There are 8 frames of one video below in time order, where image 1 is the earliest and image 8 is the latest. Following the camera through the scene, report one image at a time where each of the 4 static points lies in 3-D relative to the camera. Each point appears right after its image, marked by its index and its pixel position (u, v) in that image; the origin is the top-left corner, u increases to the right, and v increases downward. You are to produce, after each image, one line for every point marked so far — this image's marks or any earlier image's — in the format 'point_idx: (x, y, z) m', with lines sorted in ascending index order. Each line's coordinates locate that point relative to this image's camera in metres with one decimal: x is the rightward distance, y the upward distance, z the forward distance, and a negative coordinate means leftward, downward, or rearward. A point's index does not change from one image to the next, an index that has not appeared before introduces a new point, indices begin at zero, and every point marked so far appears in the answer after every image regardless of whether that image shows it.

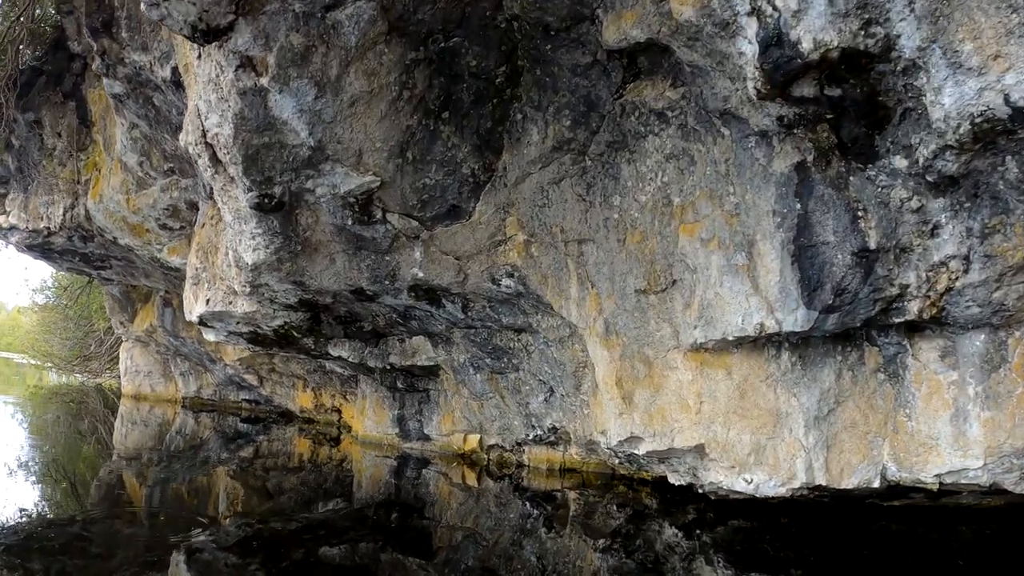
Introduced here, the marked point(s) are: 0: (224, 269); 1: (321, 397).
0: (-1.5, +0.1, +6.4) m
1: (-1.6, -0.9, +10.2) m
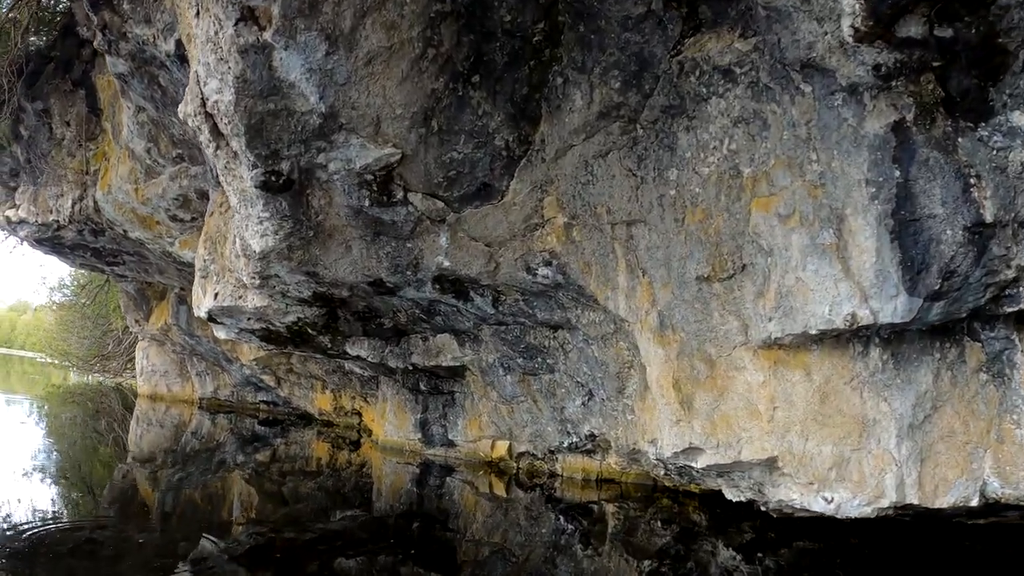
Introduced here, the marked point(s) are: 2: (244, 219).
0: (-1.3, +0.1, +5.9) m
1: (-1.3, -0.9, +9.6) m
2: (-1.0, +0.3, +4.8) m
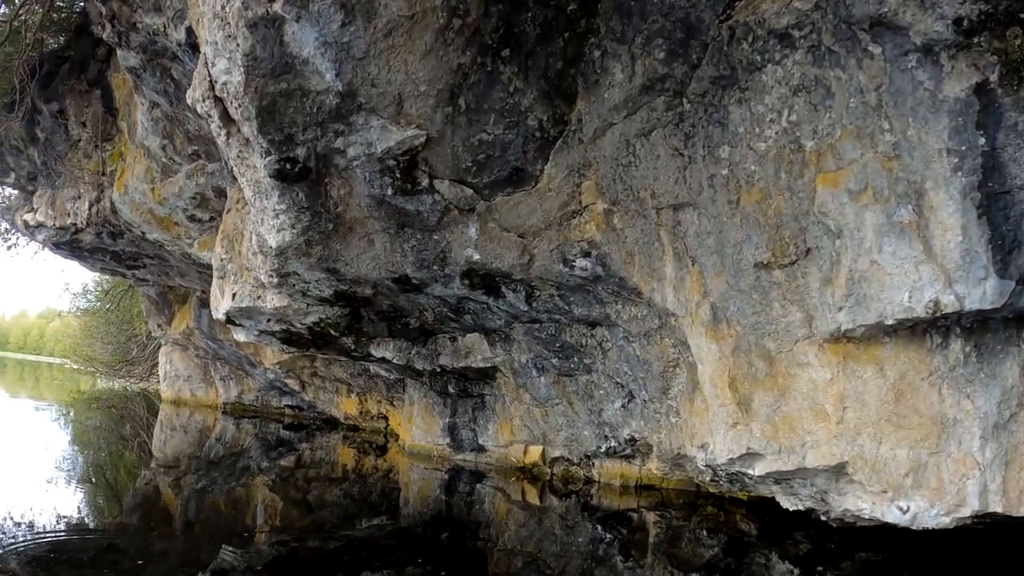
0: (-1.2, +0.1, +5.6) m
1: (-1.1, -0.9, +9.3) m
2: (-0.9, +0.3, +4.5) m
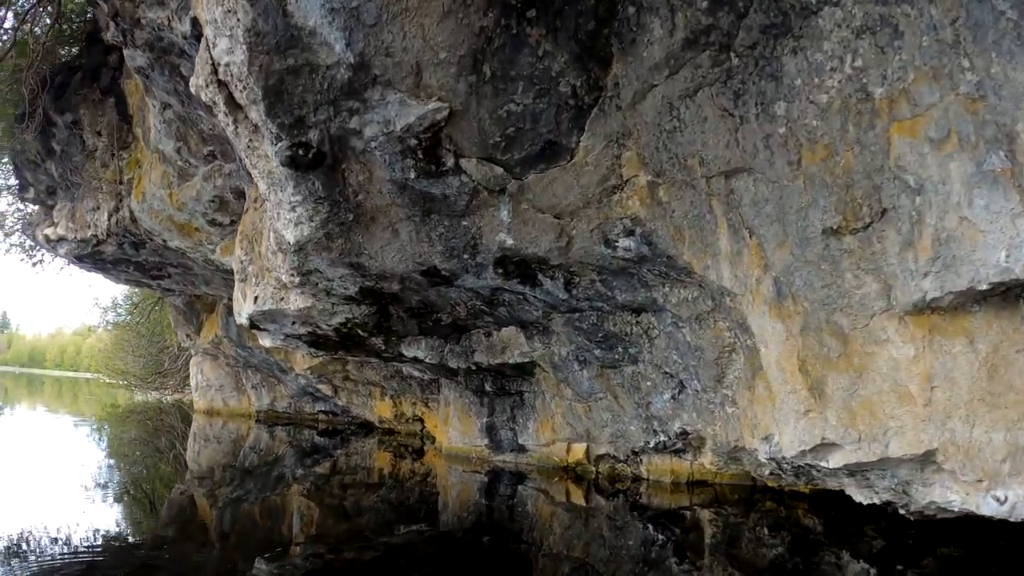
0: (-1.0, +0.1, +5.3) m
1: (-0.8, -0.9, +9.0) m
2: (-0.8, +0.3, +4.2) m
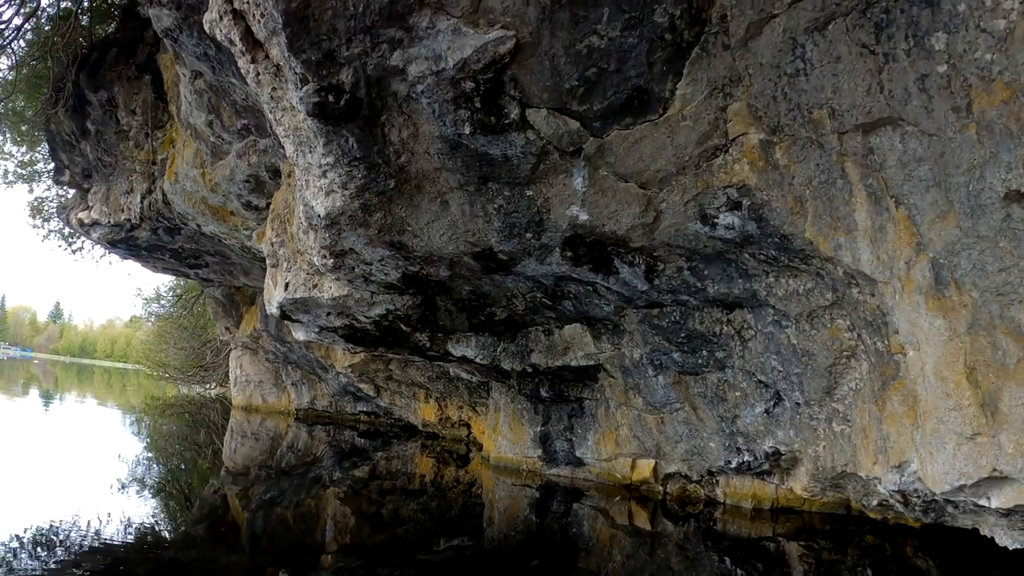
0: (-0.8, +0.2, +4.6) m
1: (-0.4, -0.8, +8.4) m
2: (-0.6, +0.3, +3.6) m
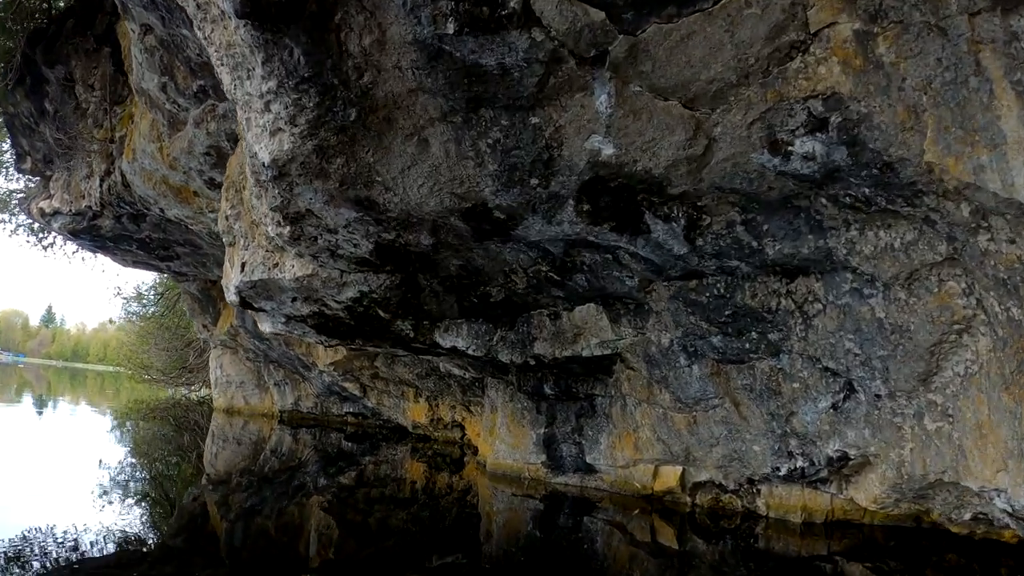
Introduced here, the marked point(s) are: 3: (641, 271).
0: (-0.8, +0.3, +3.8) m
1: (-0.5, -0.8, +7.6) m
2: (-0.6, +0.4, +2.8) m
3: (+0.3, 0.0, +3.1) m
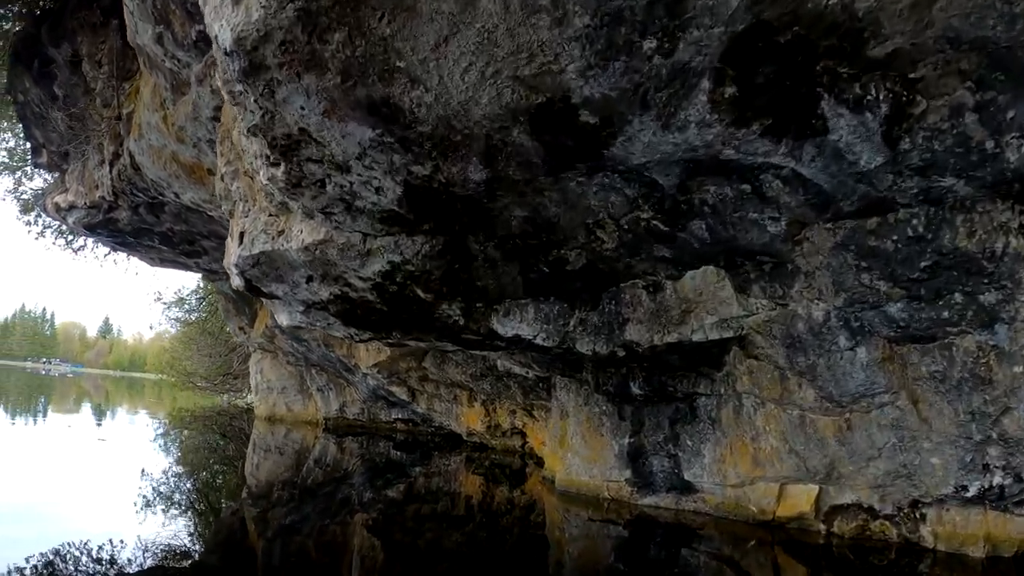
0: (-0.6, +0.3, +2.9) m
1: (-0.1, -0.7, +6.6) m
2: (-0.5, +0.5, +1.8) m
3: (+0.5, +0.1, +2.1) m
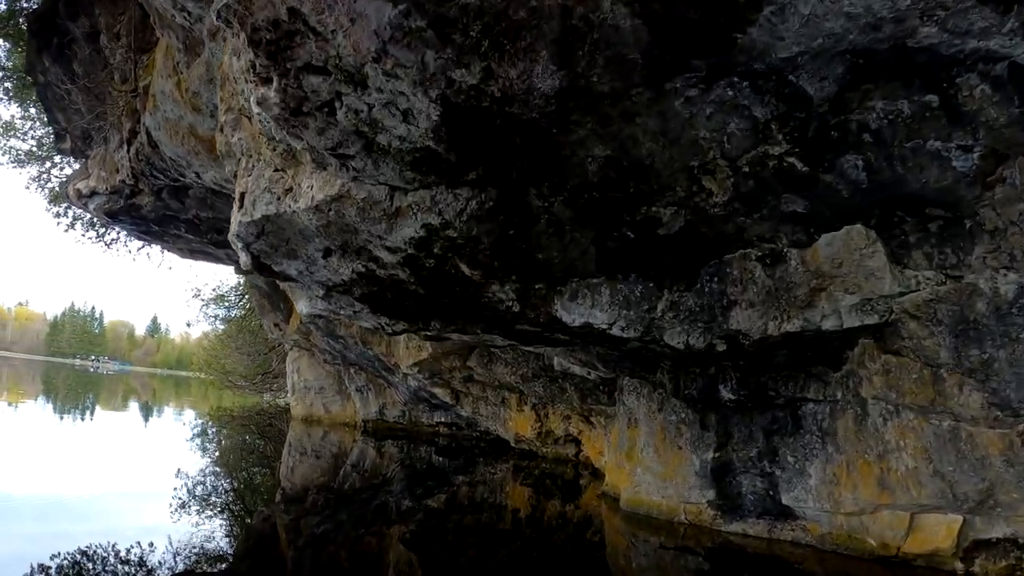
0: (-0.5, +0.4, +2.2) m
1: (+0.2, -0.6, +5.9) m
2: (-0.4, +0.5, +1.2) m
3: (+0.6, +0.2, +1.4) m
